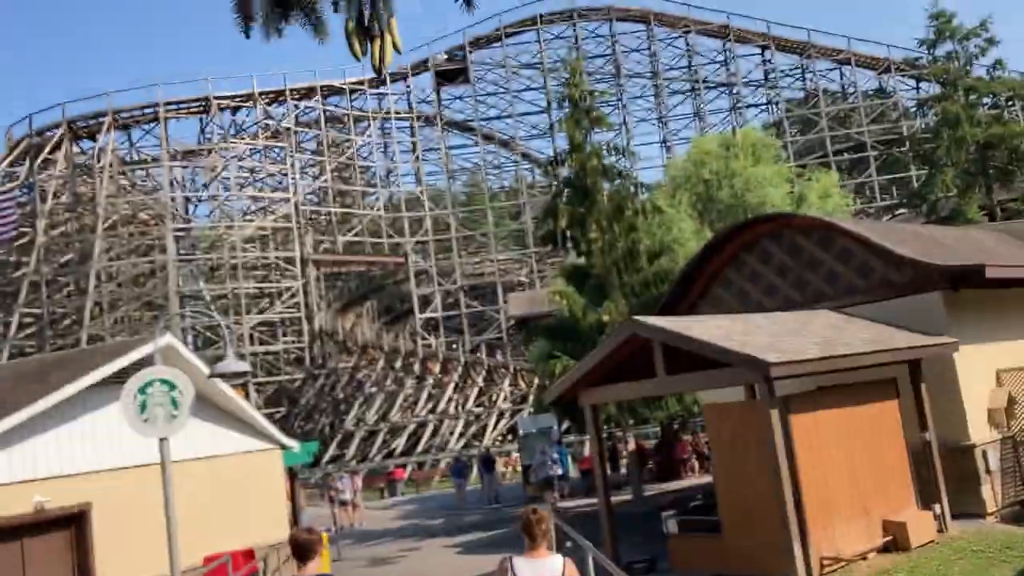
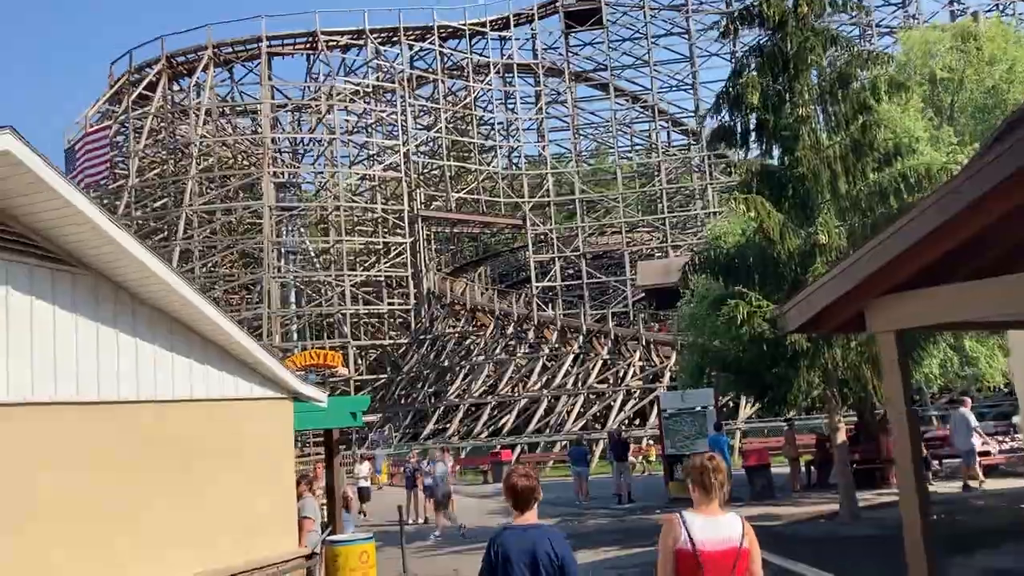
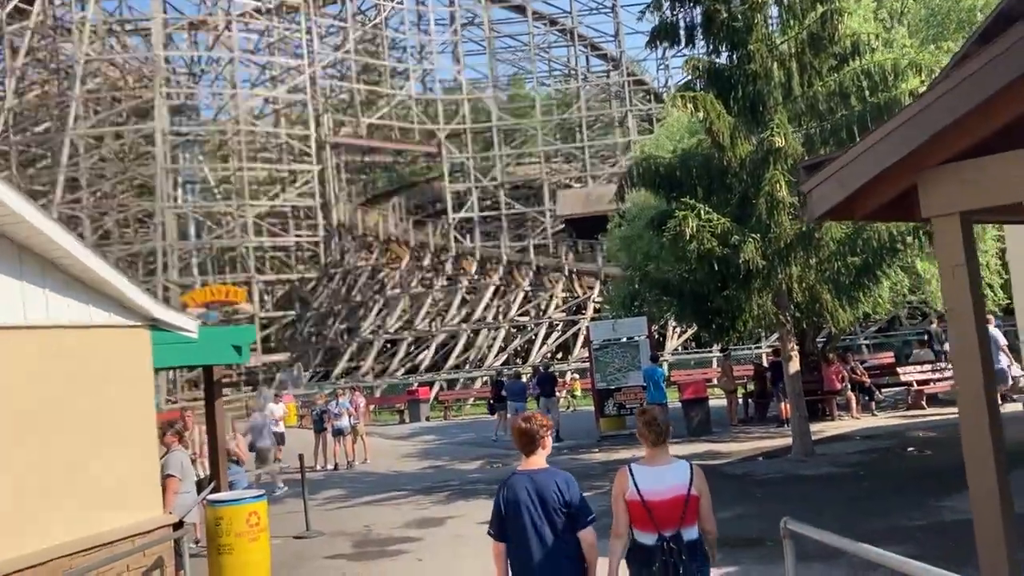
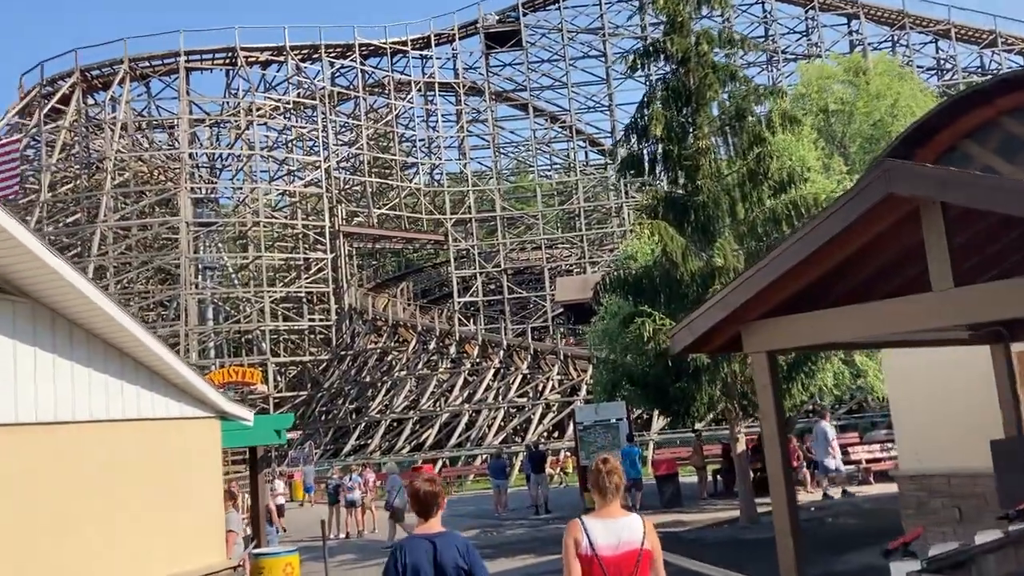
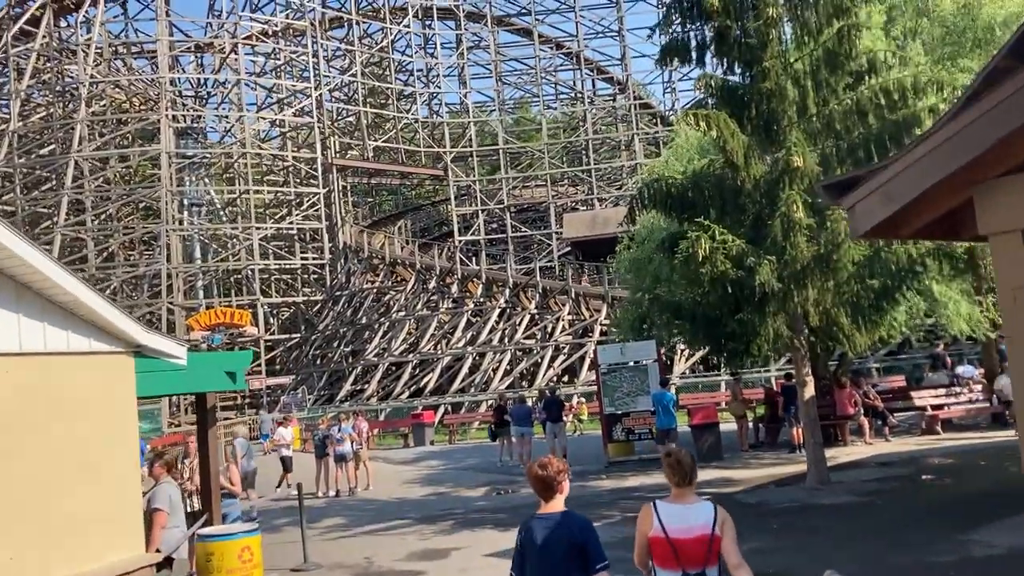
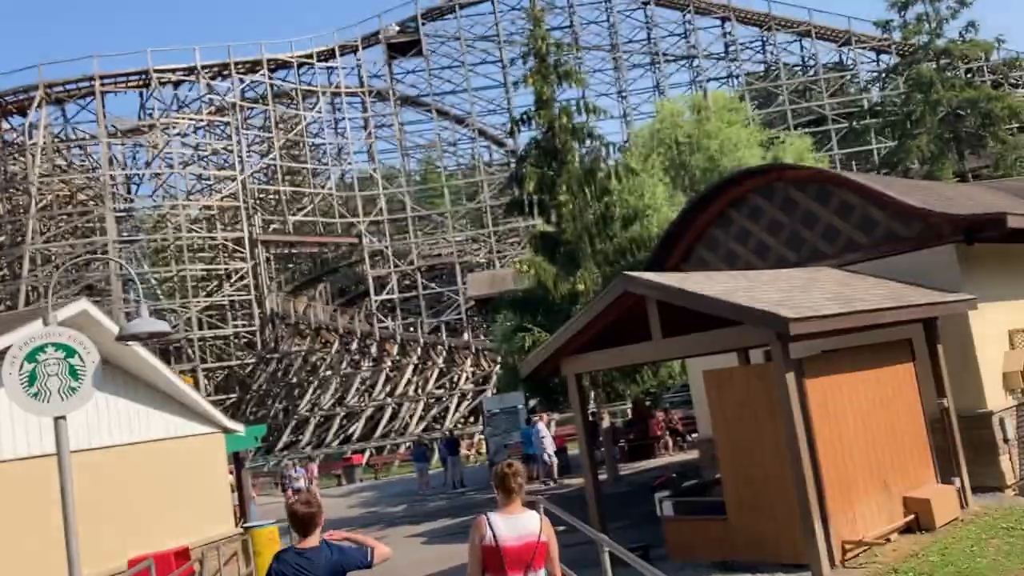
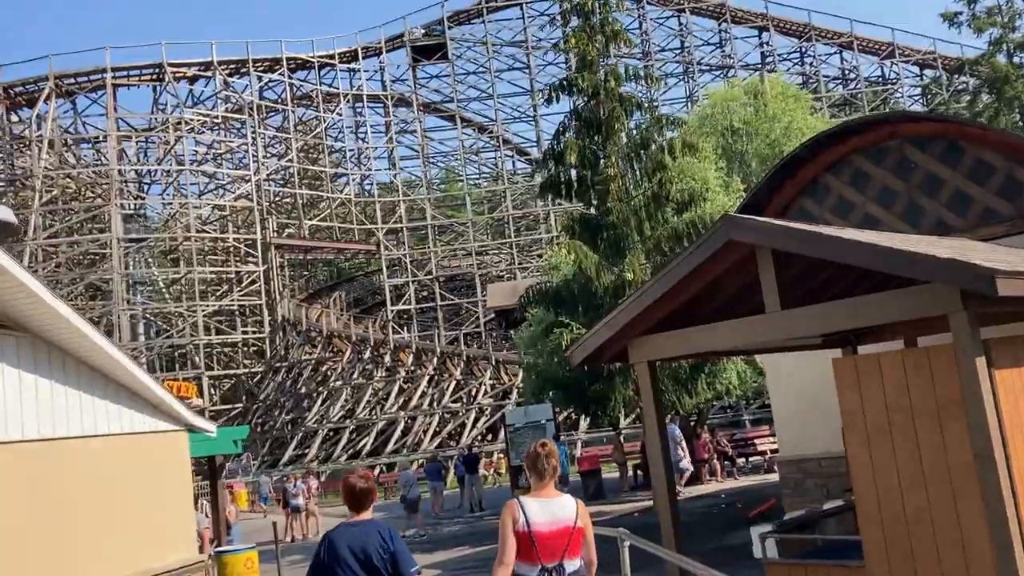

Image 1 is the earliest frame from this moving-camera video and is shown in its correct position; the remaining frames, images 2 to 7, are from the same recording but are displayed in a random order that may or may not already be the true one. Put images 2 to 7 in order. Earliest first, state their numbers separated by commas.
6, 7, 4, 2, 3, 5
